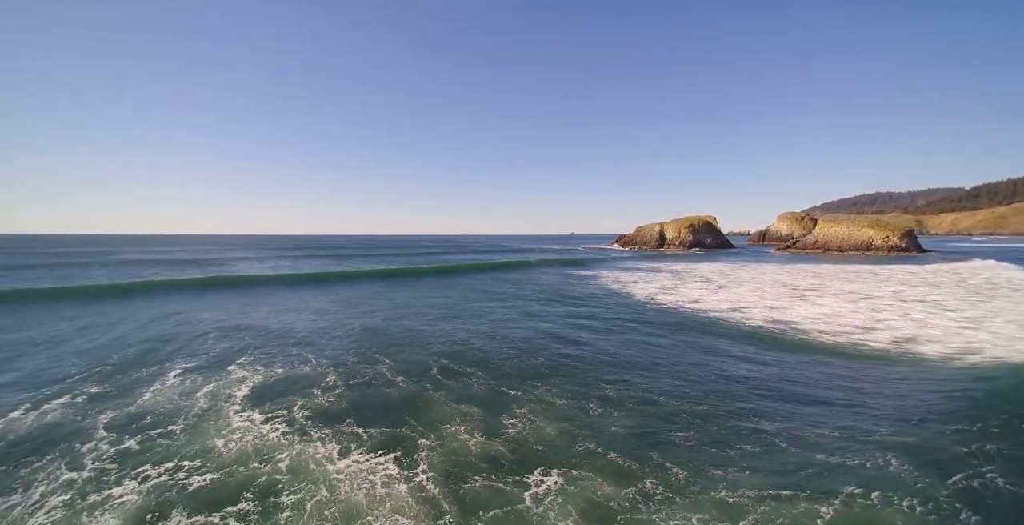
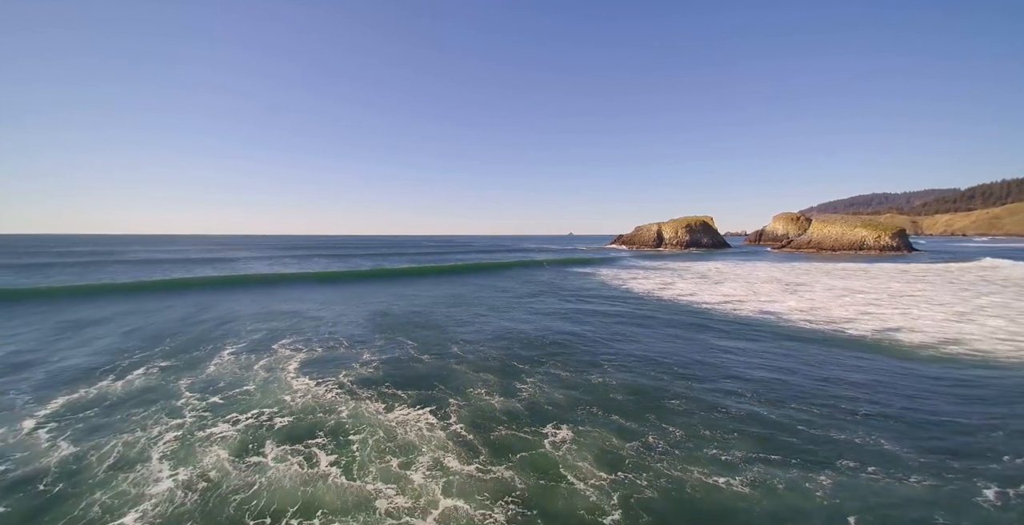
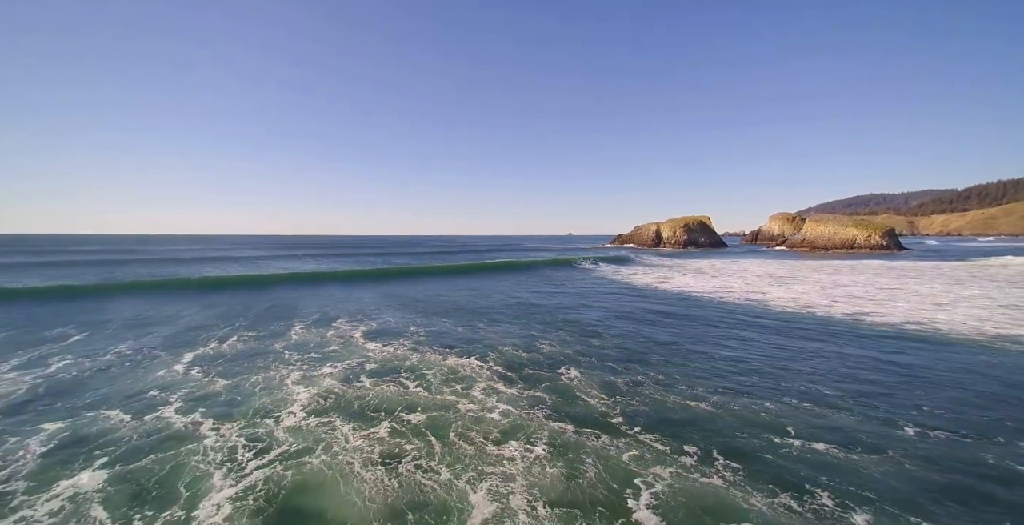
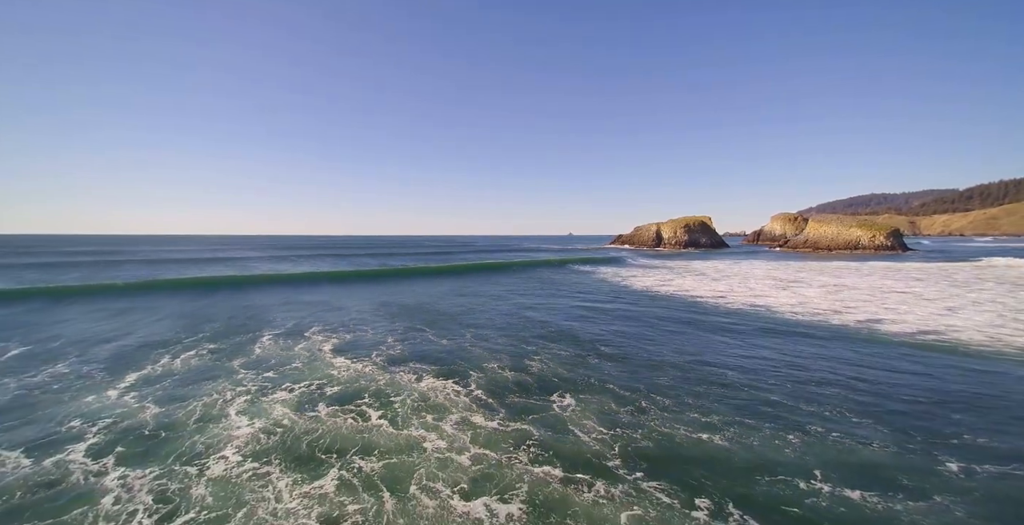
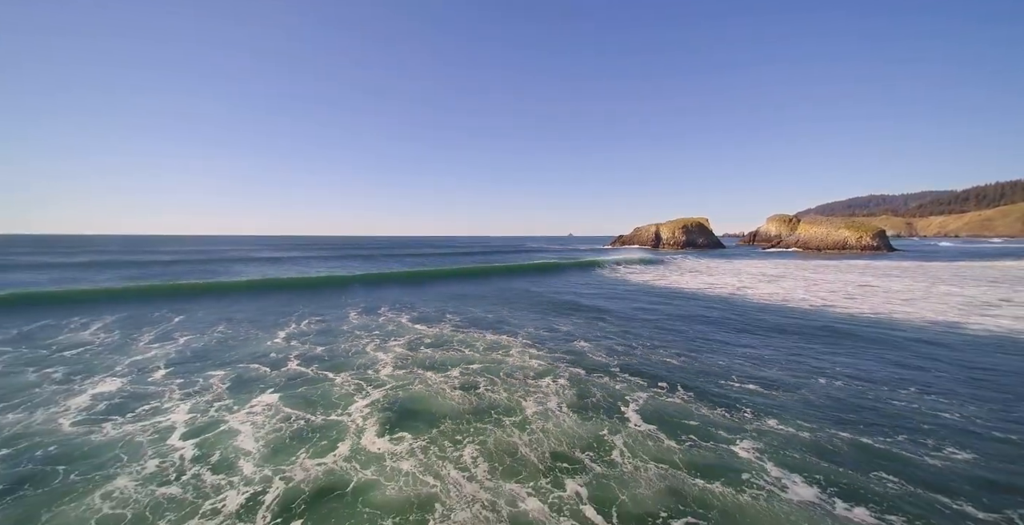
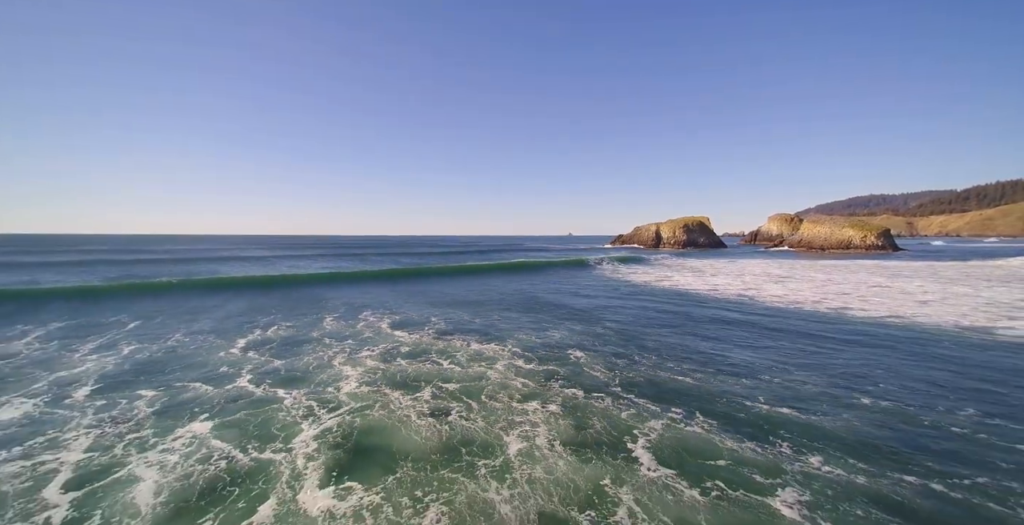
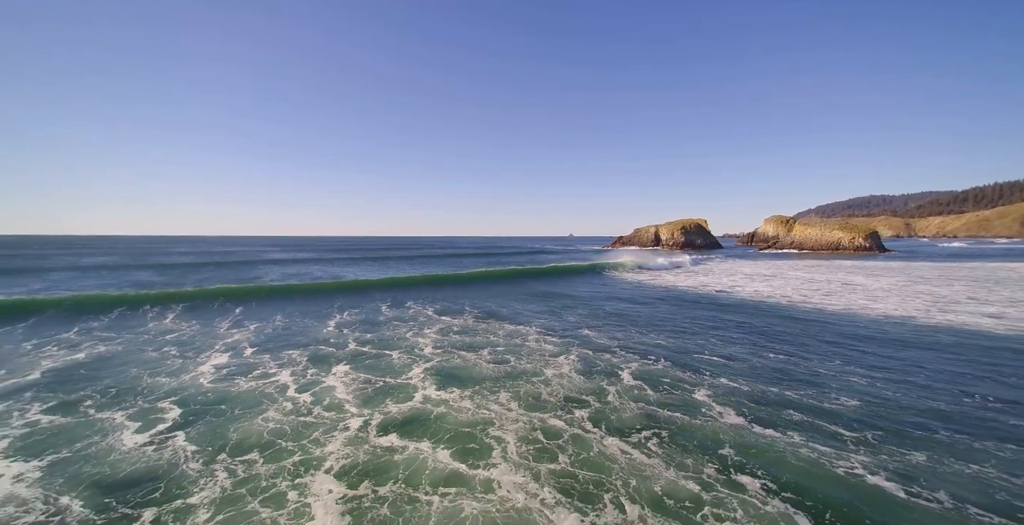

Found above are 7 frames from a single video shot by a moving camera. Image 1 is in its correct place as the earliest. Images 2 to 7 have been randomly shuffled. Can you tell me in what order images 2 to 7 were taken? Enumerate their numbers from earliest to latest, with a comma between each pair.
2, 4, 3, 6, 5, 7
